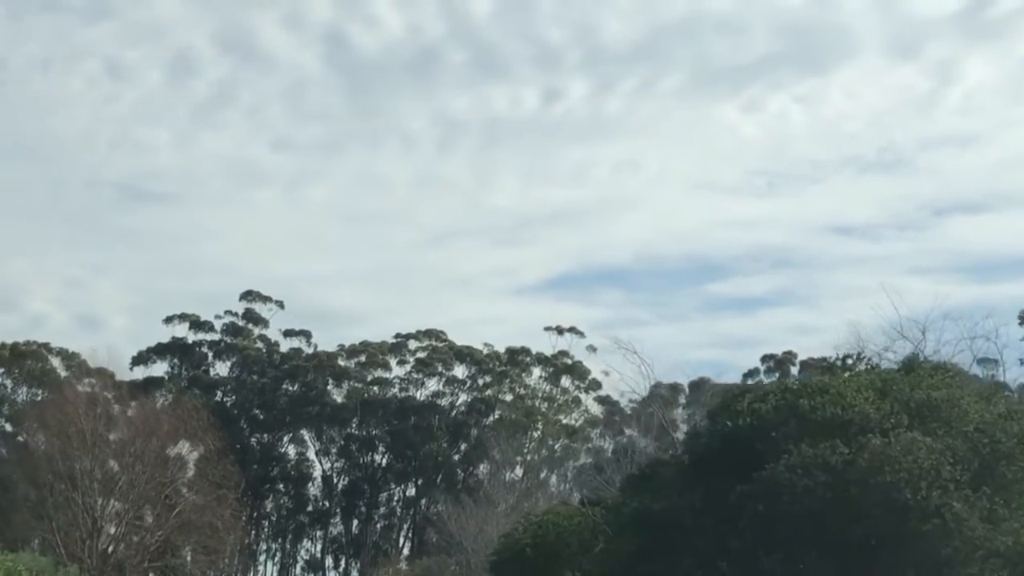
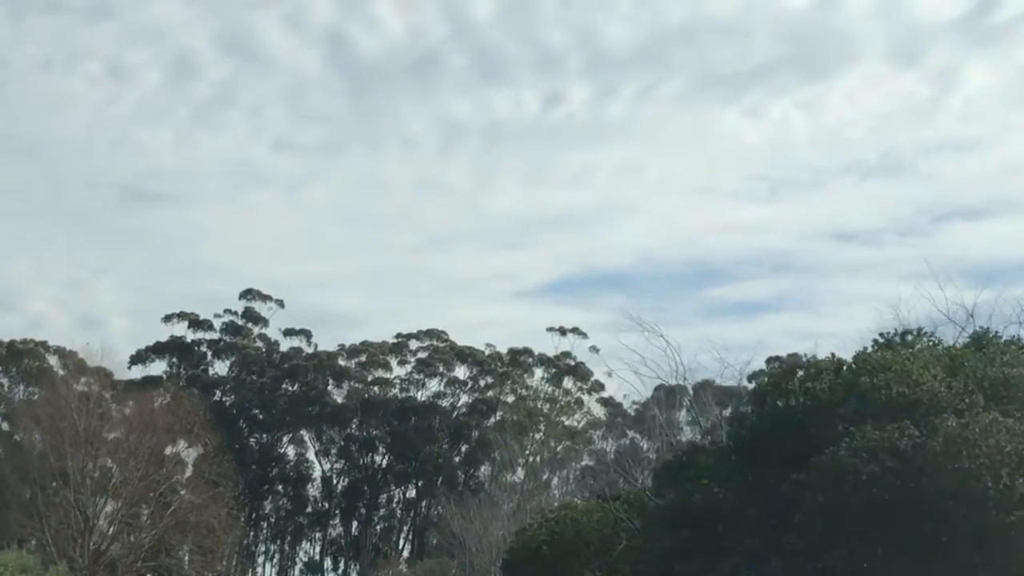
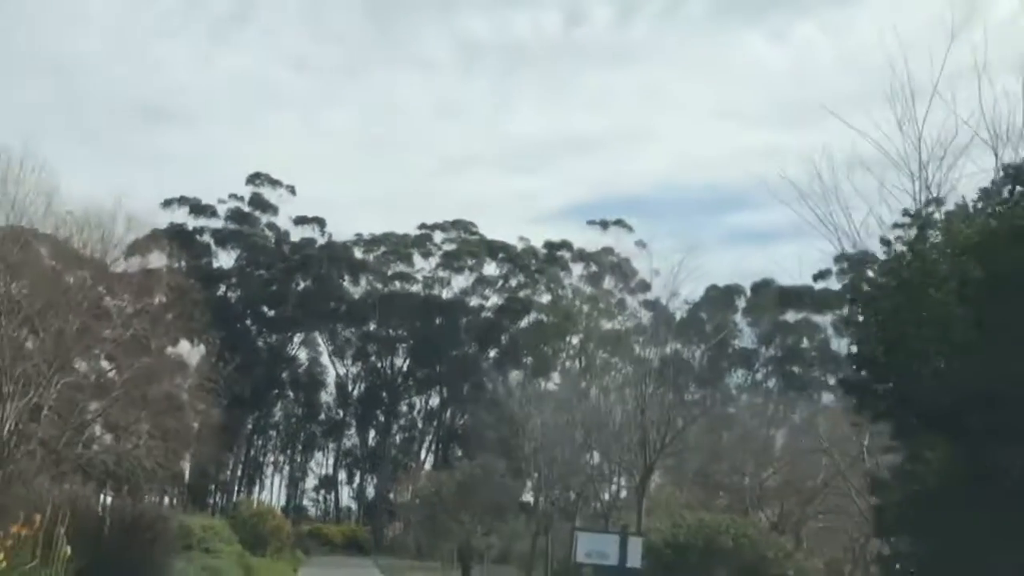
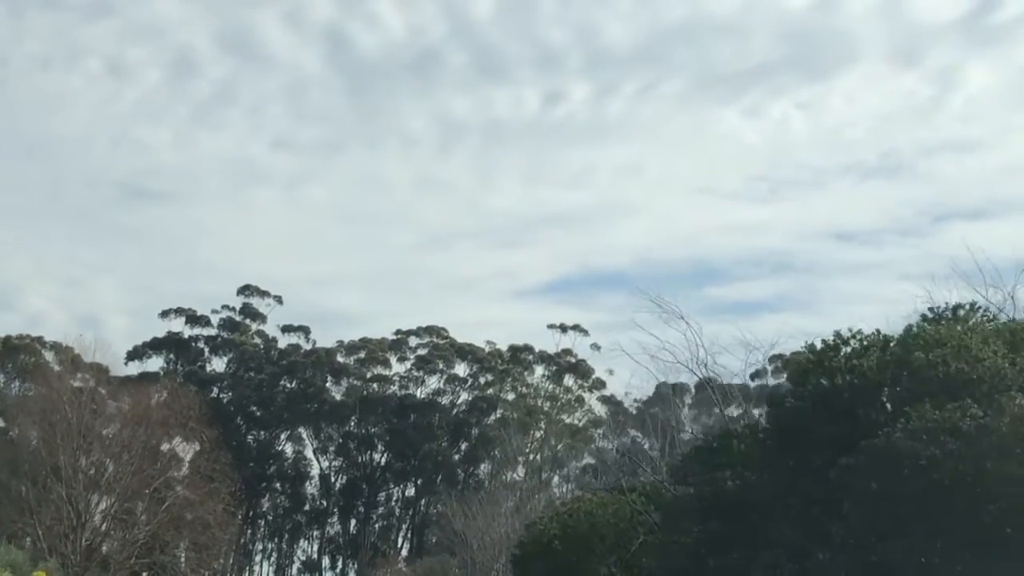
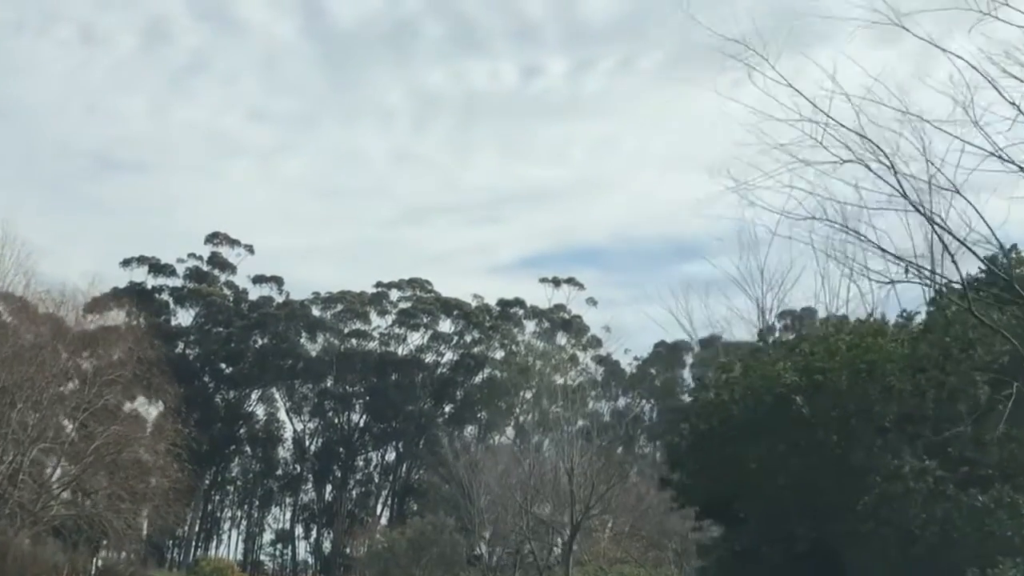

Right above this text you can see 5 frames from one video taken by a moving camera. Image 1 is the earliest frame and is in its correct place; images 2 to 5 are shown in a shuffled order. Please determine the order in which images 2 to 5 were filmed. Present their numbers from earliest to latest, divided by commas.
2, 4, 5, 3
